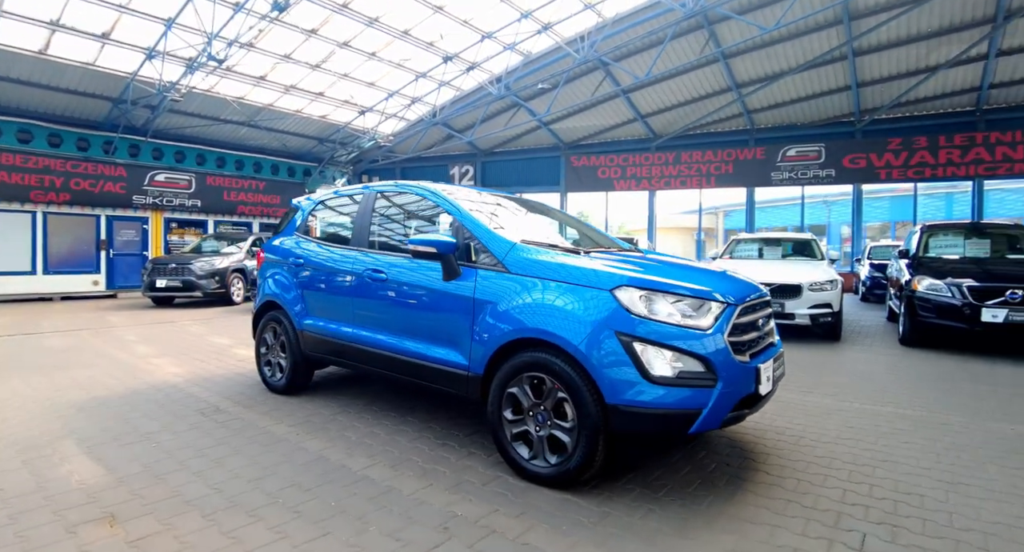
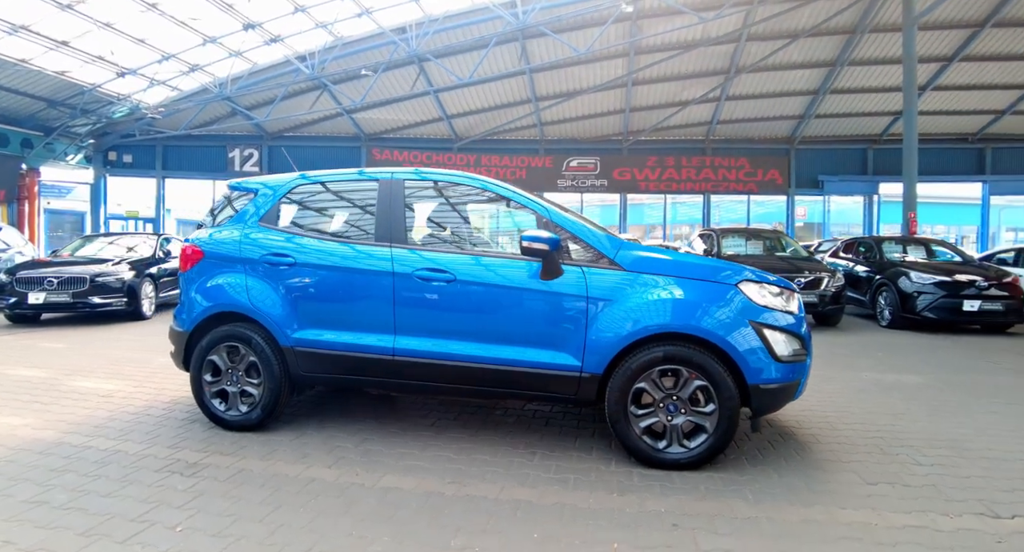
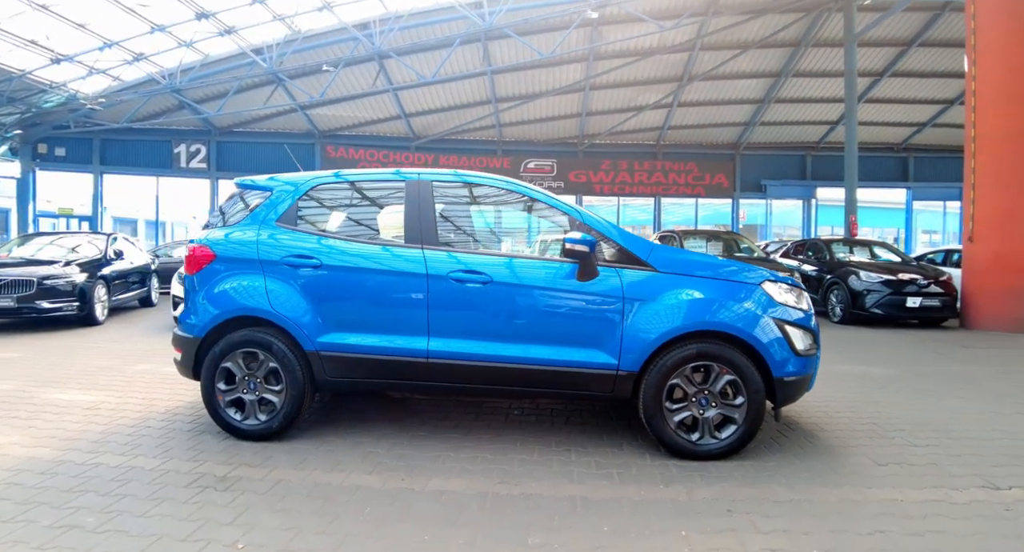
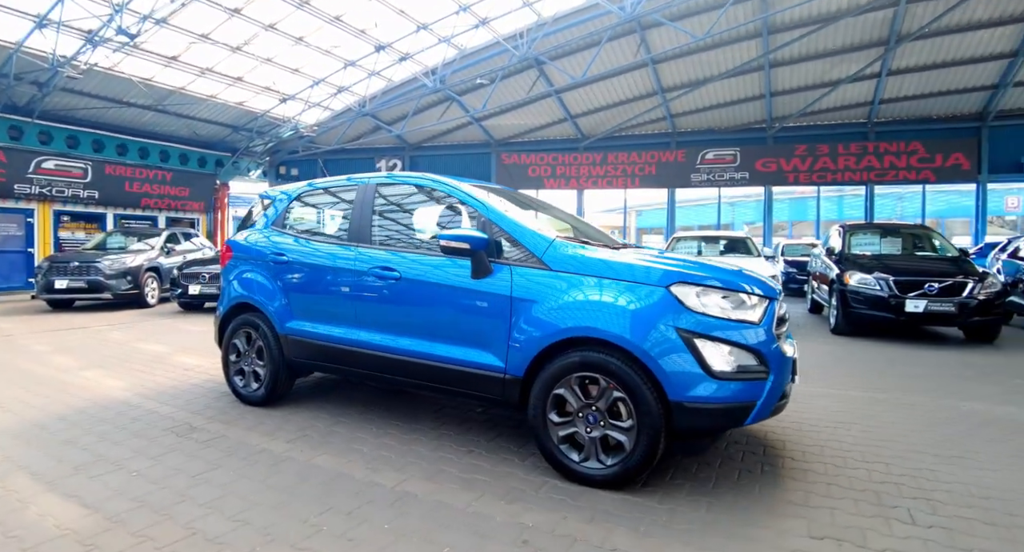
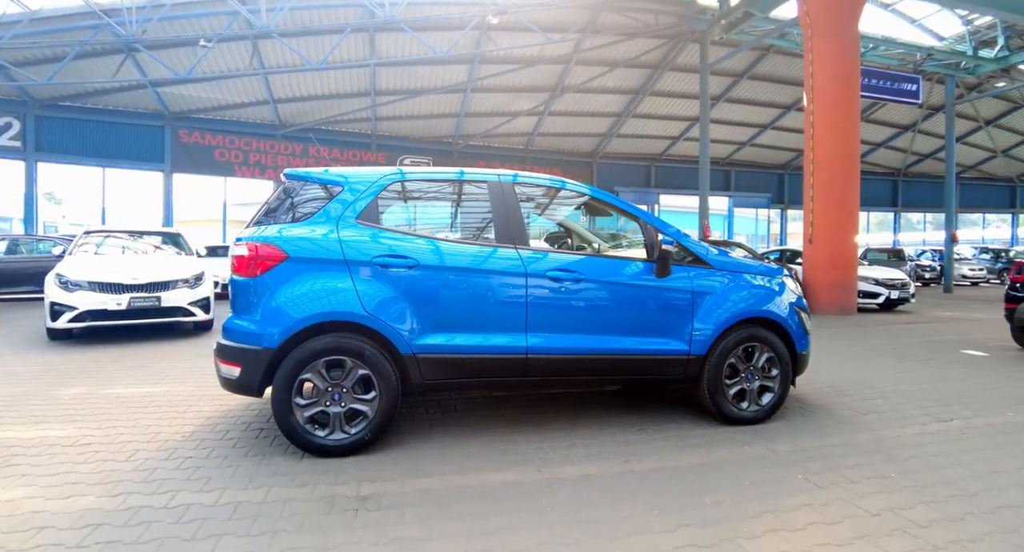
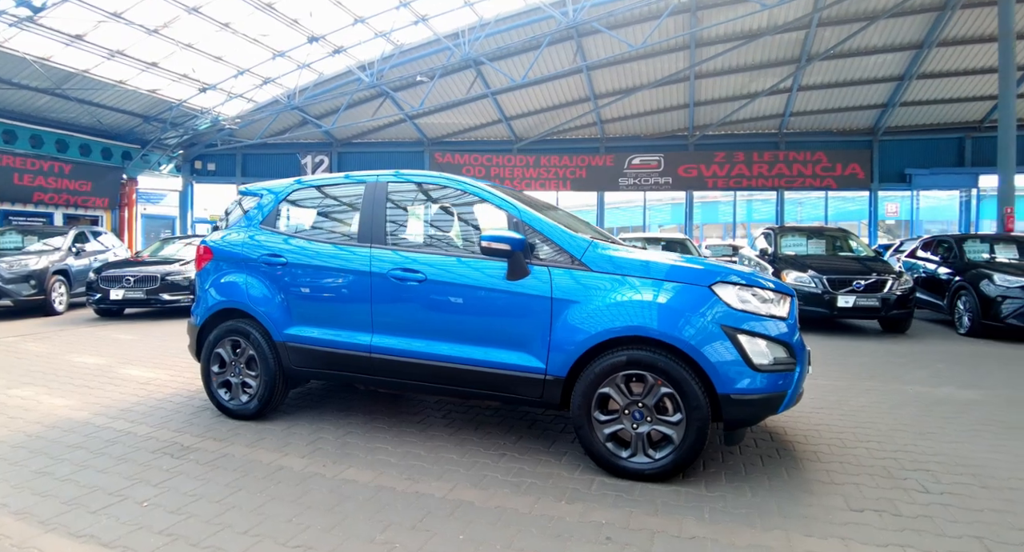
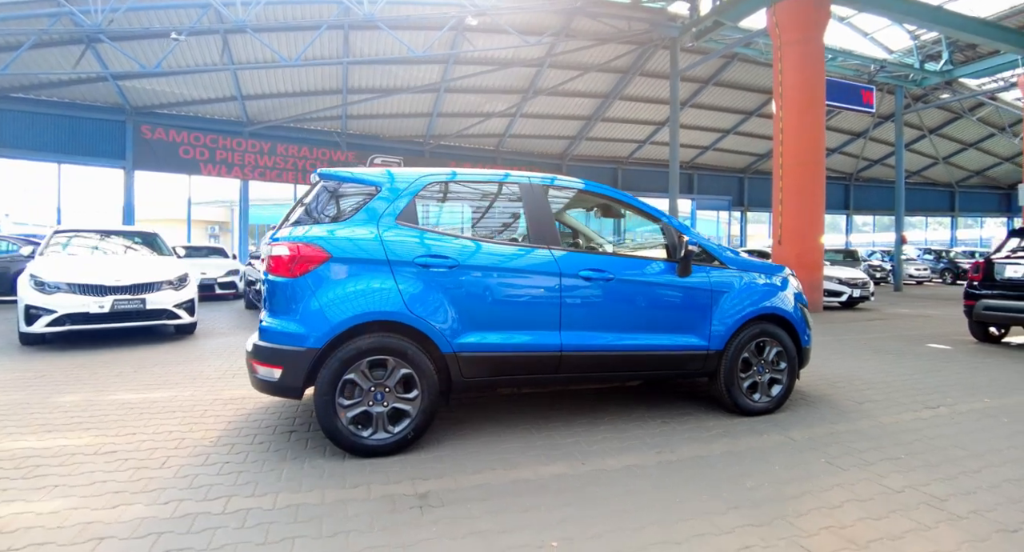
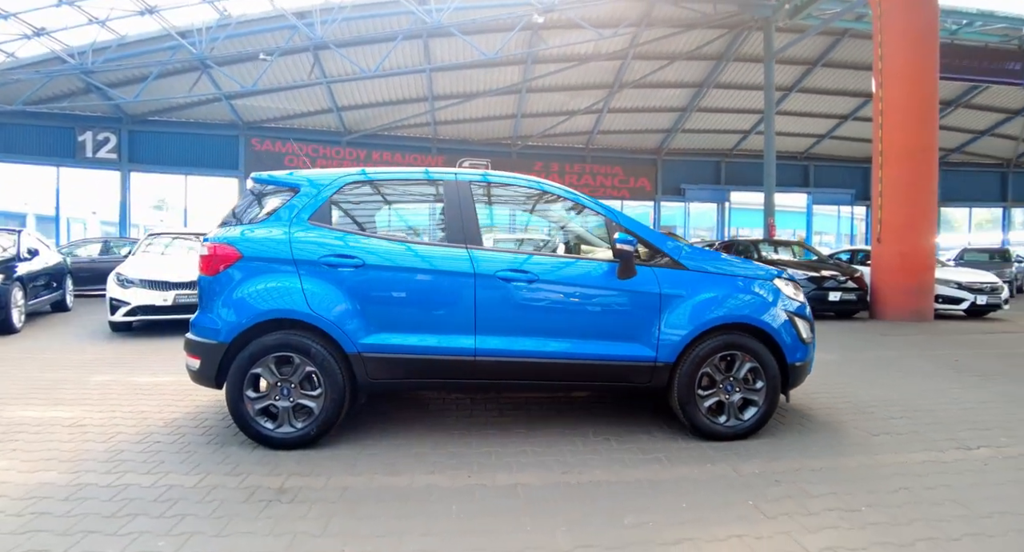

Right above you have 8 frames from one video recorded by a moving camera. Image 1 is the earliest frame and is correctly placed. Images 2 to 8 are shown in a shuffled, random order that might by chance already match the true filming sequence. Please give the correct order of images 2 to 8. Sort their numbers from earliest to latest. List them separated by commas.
4, 6, 2, 3, 8, 5, 7
